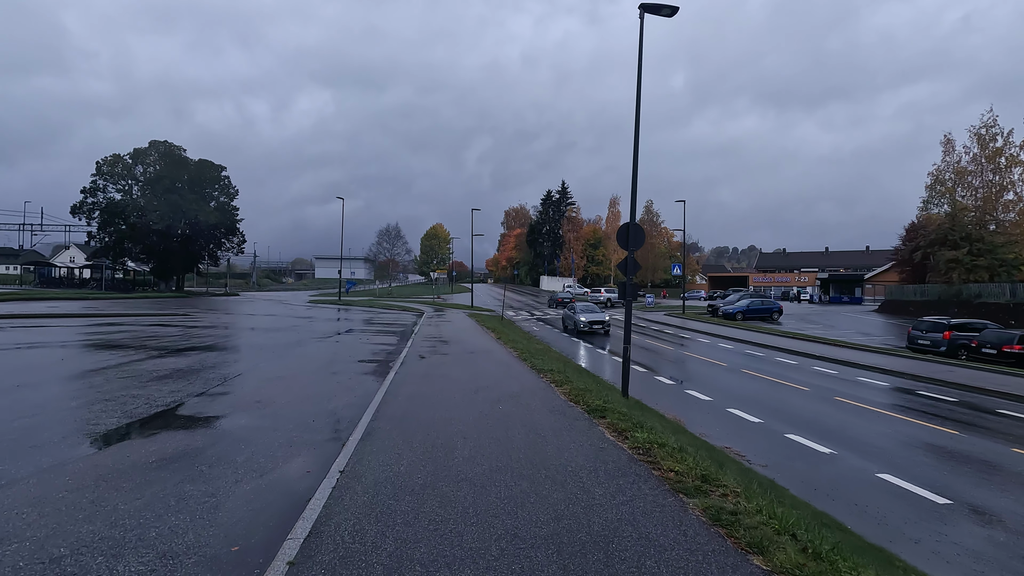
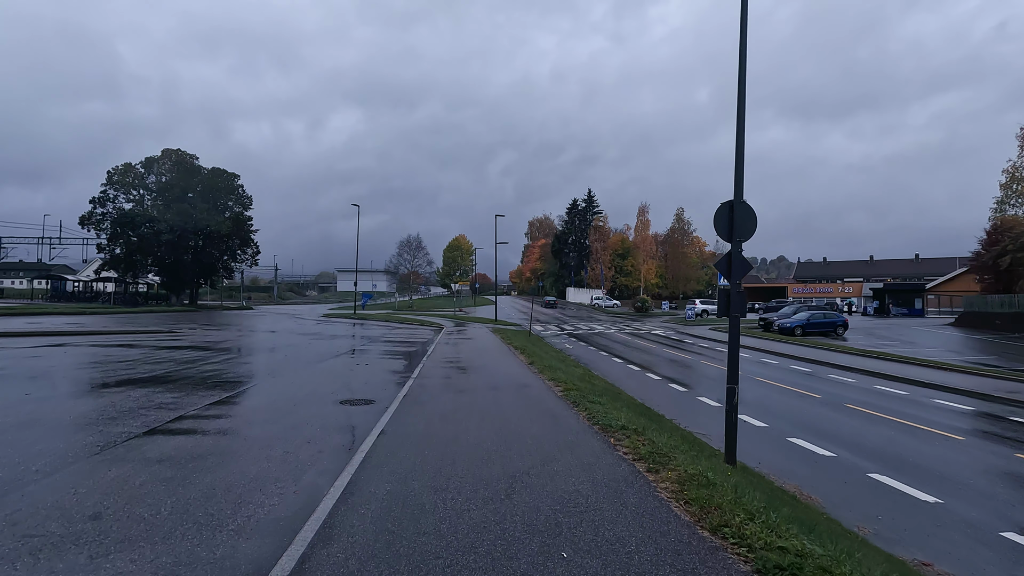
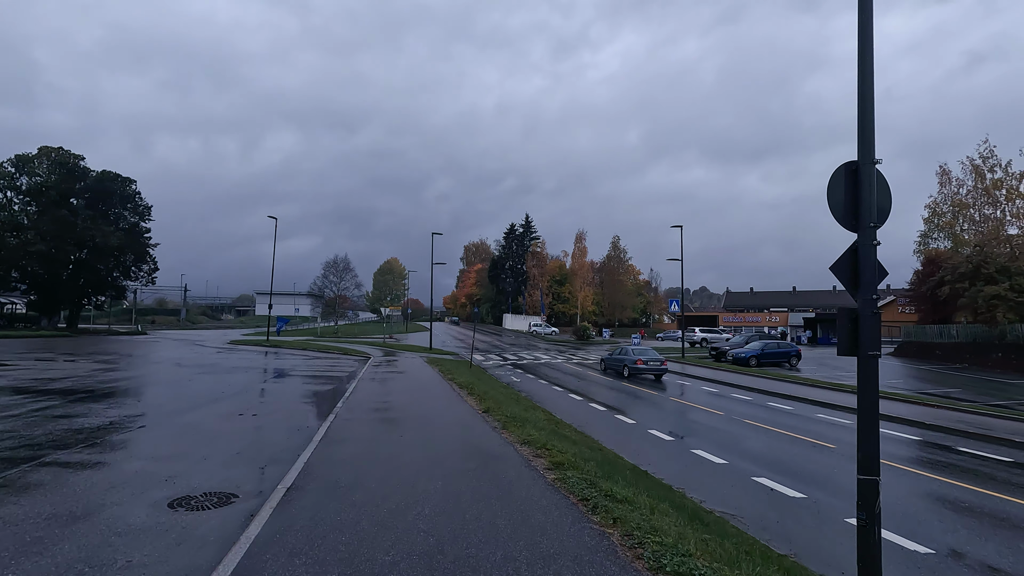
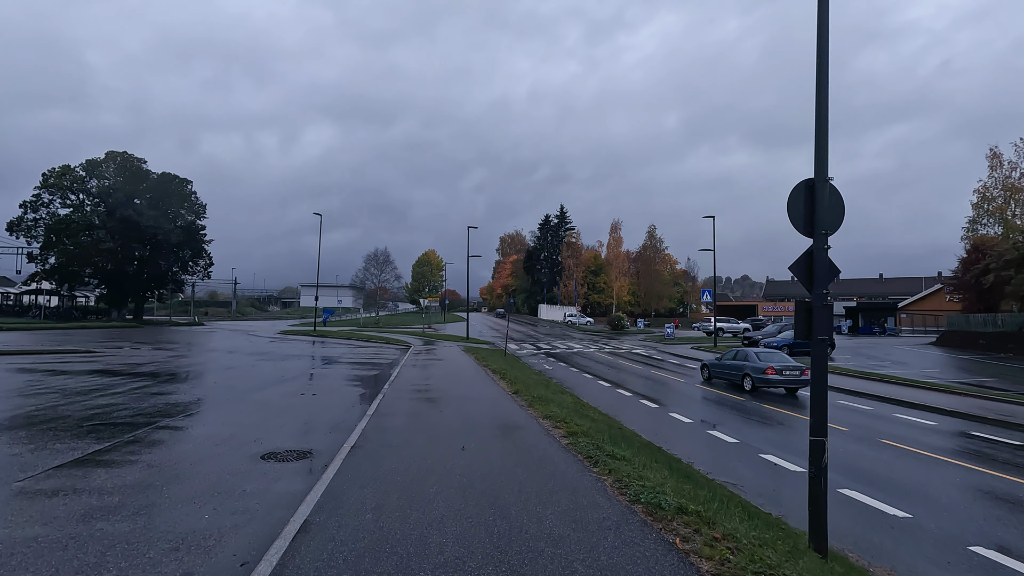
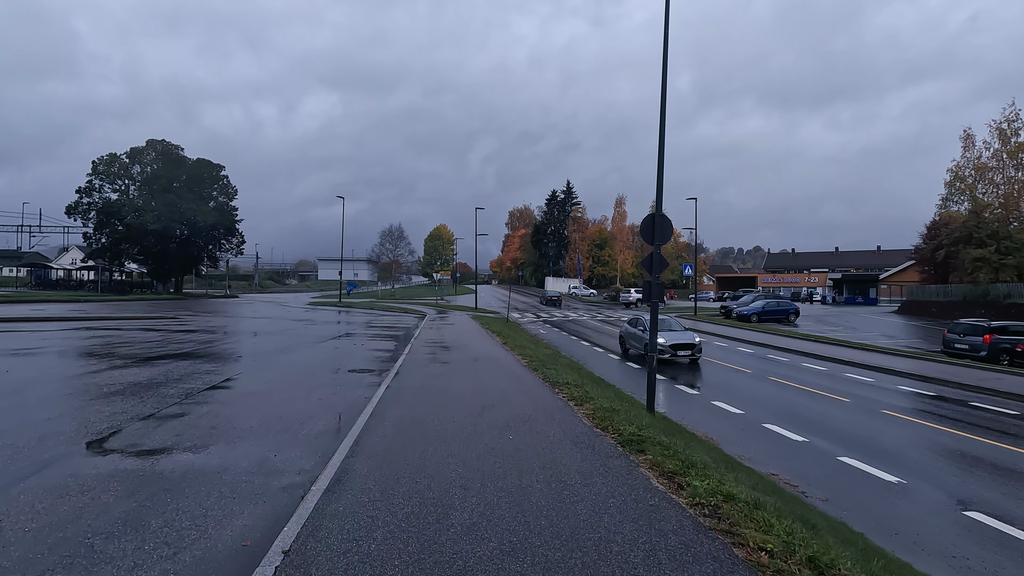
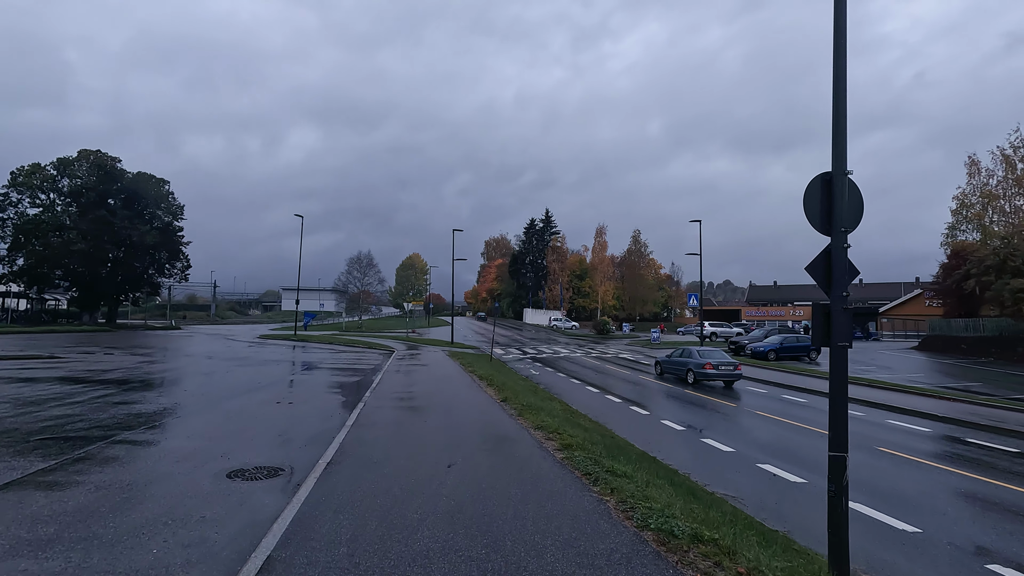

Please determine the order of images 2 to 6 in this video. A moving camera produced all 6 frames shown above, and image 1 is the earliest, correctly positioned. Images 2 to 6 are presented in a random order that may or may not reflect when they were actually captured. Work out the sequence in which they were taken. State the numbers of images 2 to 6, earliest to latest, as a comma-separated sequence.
5, 2, 4, 6, 3
